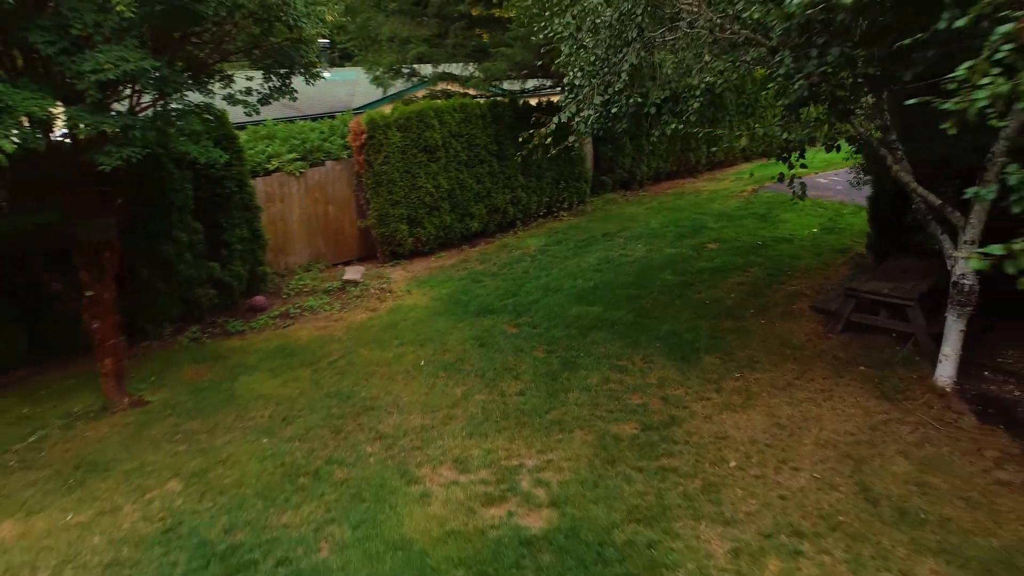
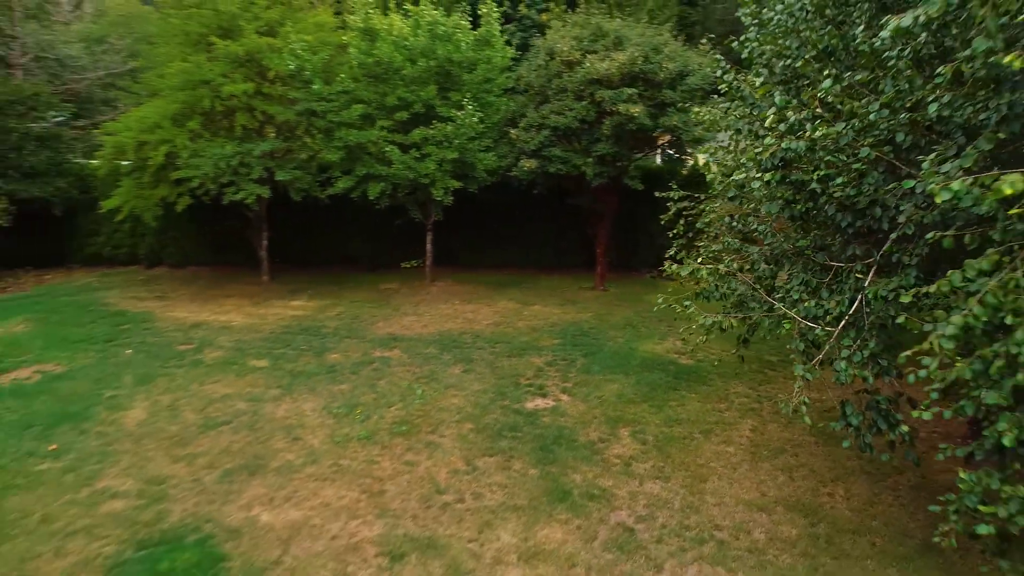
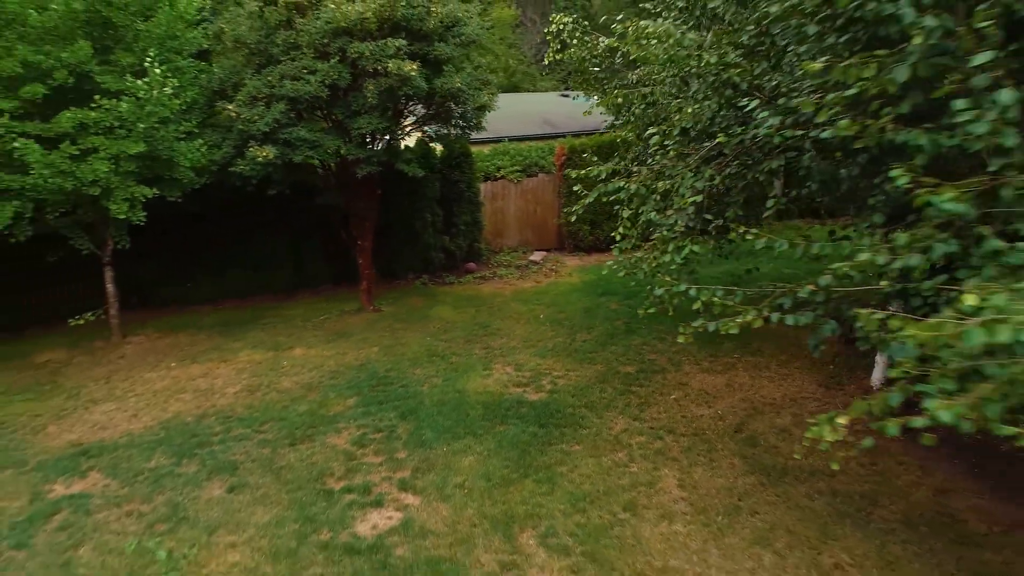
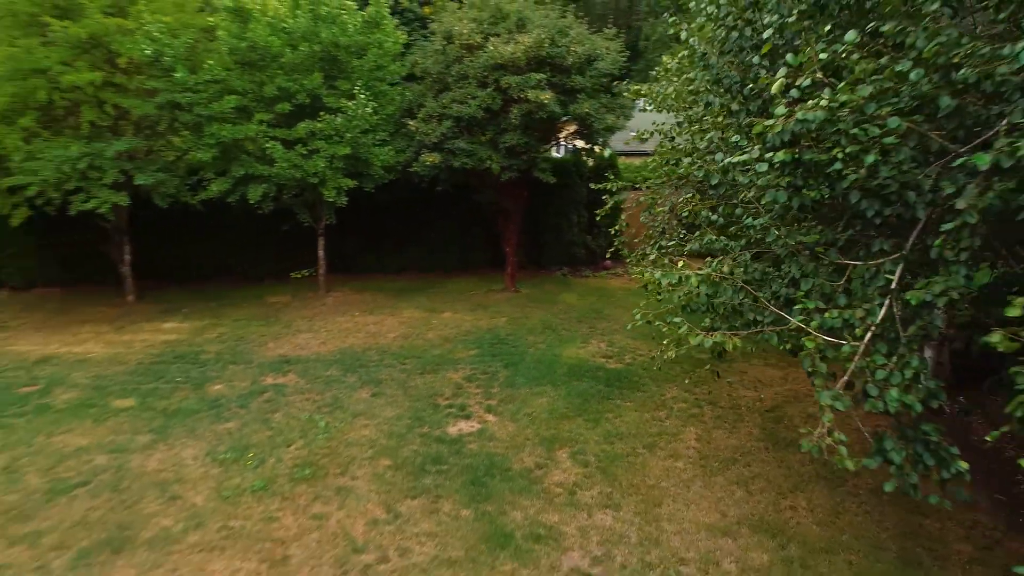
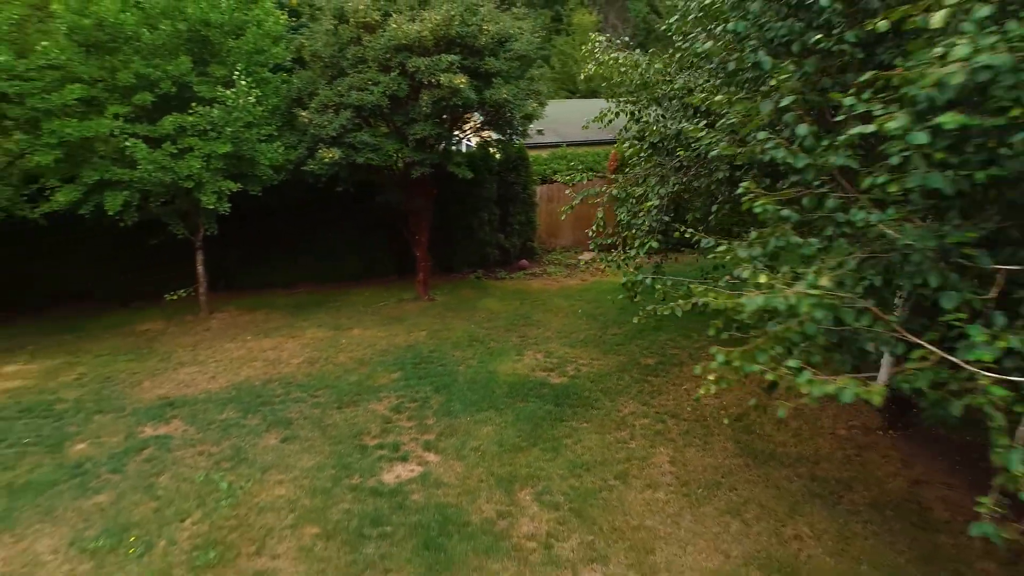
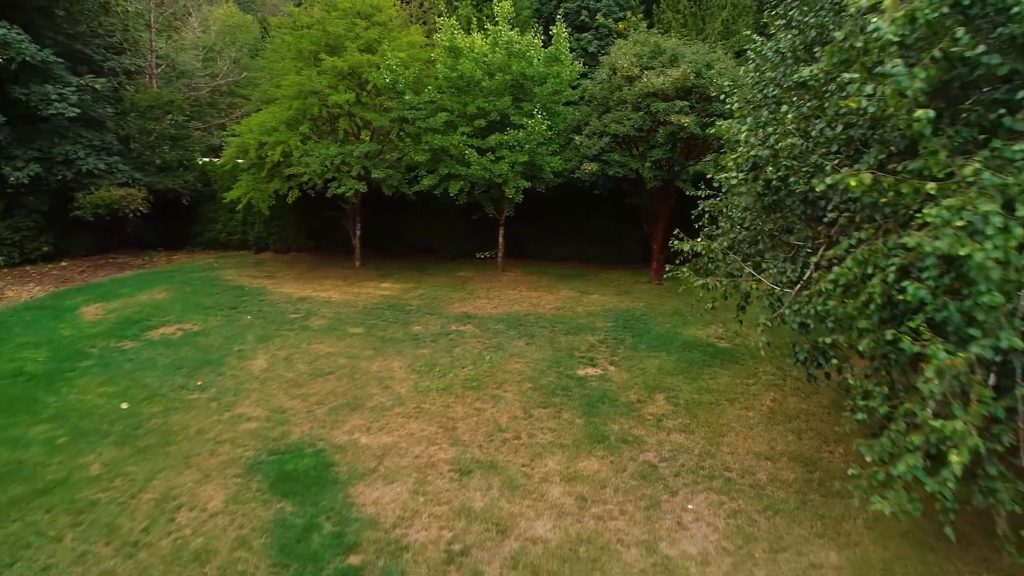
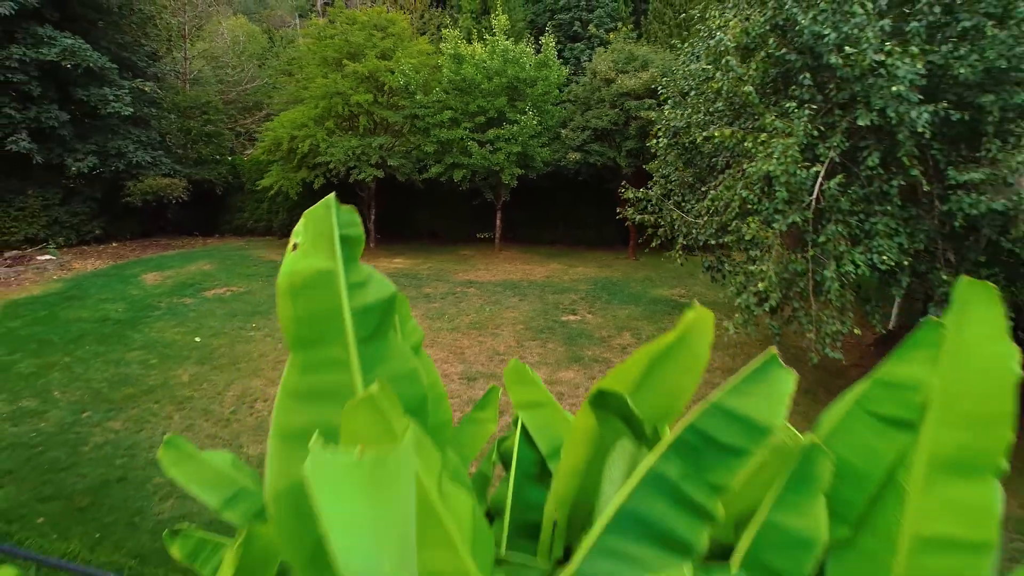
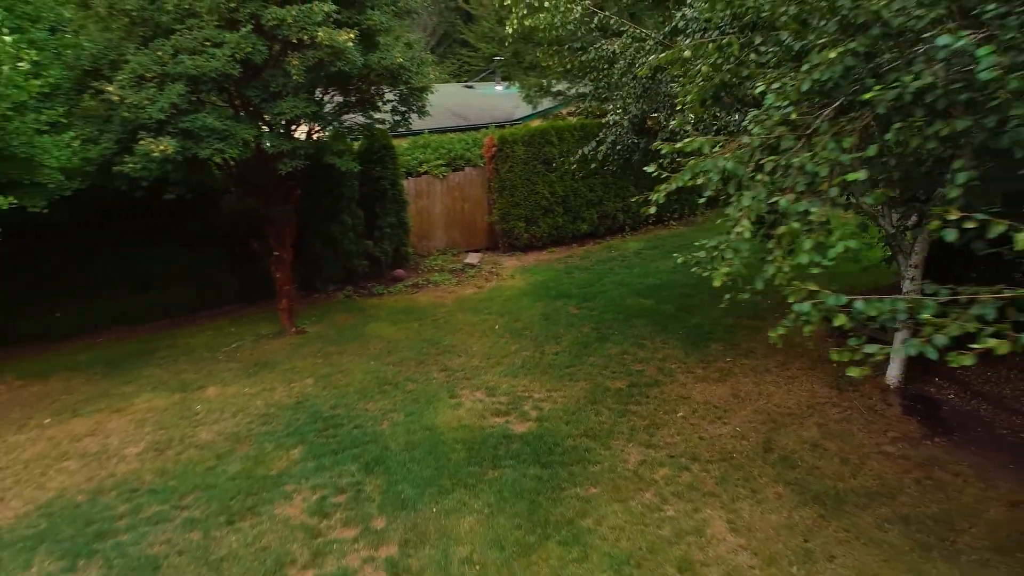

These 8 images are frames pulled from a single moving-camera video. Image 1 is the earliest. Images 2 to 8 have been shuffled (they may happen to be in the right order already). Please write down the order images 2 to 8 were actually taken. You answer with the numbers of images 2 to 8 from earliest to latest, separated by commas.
8, 3, 5, 4, 2, 6, 7
